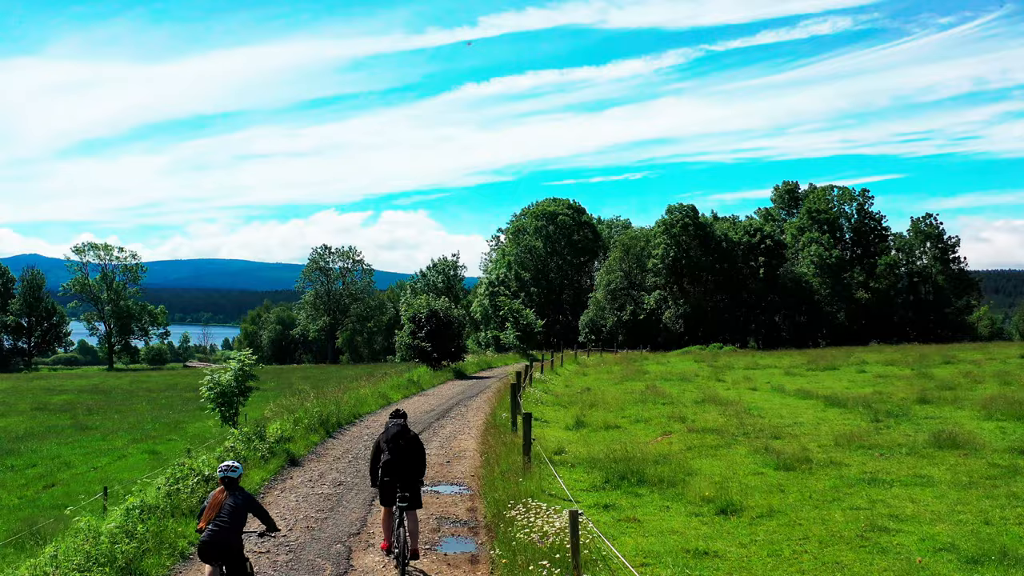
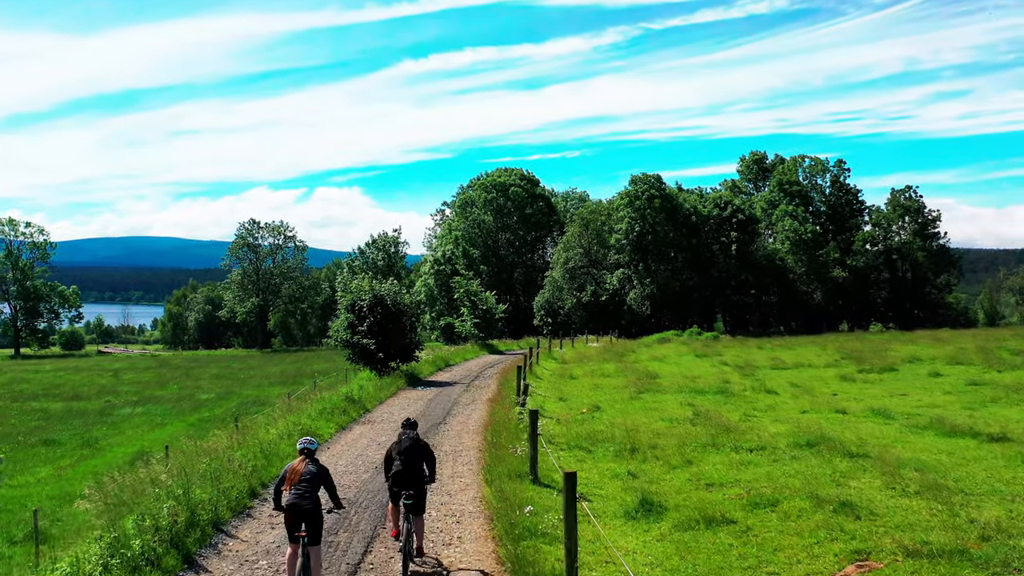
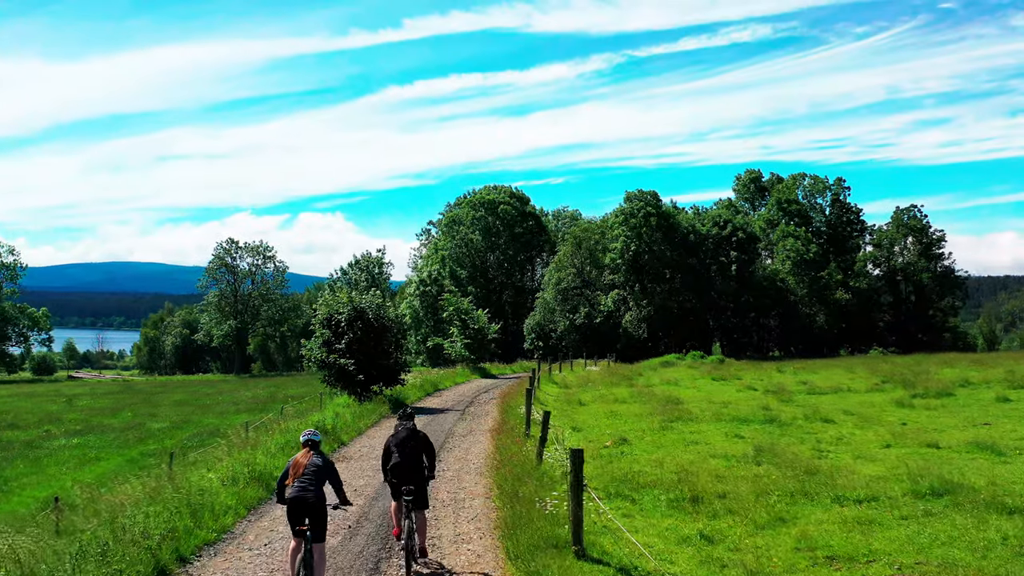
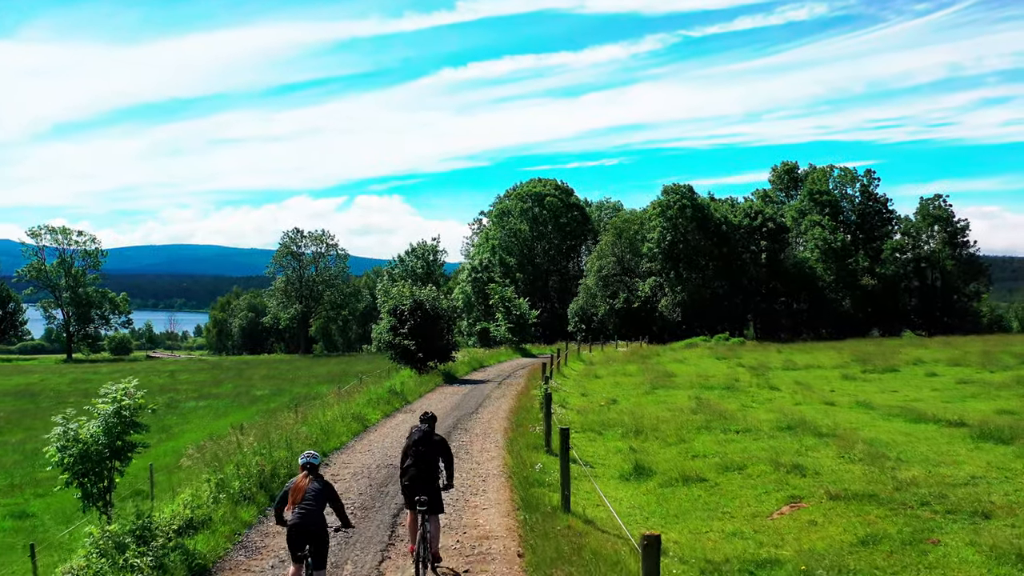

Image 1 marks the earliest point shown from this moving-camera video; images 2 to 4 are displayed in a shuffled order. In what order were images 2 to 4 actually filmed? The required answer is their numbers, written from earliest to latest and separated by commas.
4, 2, 3
